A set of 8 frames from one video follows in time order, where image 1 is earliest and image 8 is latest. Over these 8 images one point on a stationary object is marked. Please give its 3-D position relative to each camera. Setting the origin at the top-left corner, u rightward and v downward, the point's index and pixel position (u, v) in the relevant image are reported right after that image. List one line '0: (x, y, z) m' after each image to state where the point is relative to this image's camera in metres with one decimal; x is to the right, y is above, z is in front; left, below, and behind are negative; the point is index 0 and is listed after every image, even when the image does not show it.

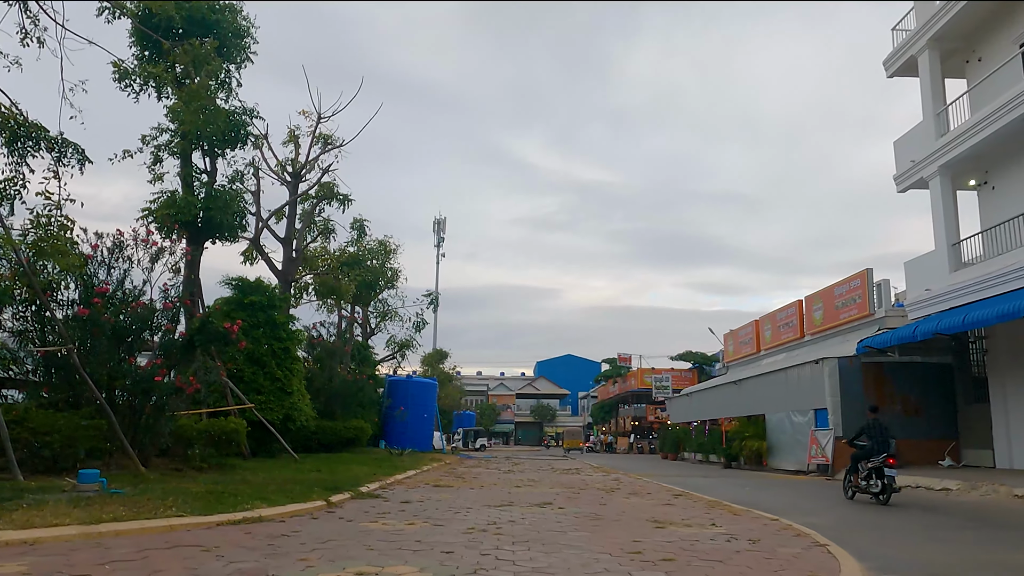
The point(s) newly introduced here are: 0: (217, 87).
0: (-6.6, +4.4, +16.6) m
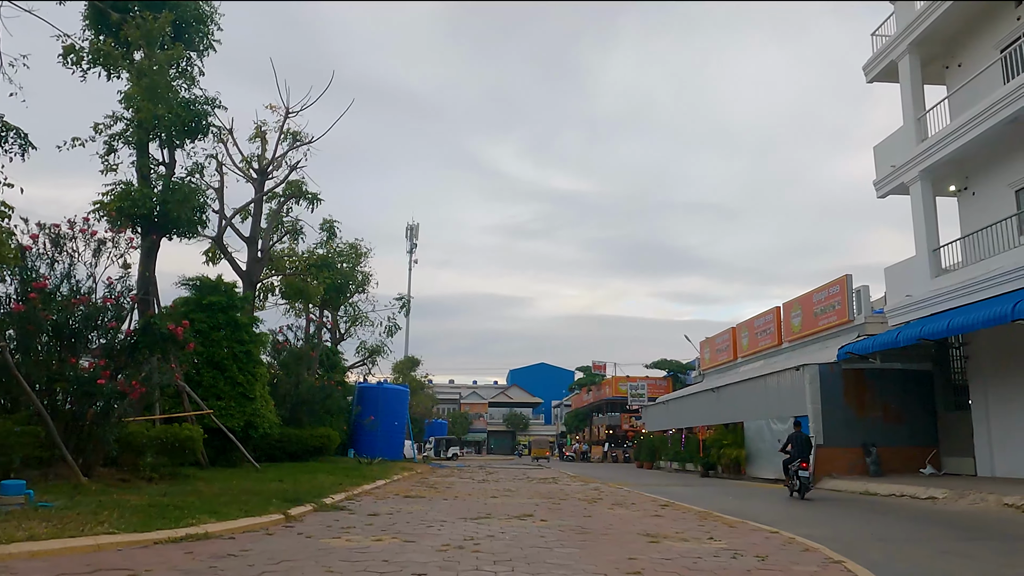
0: (-7.0, +4.4, +15.7) m
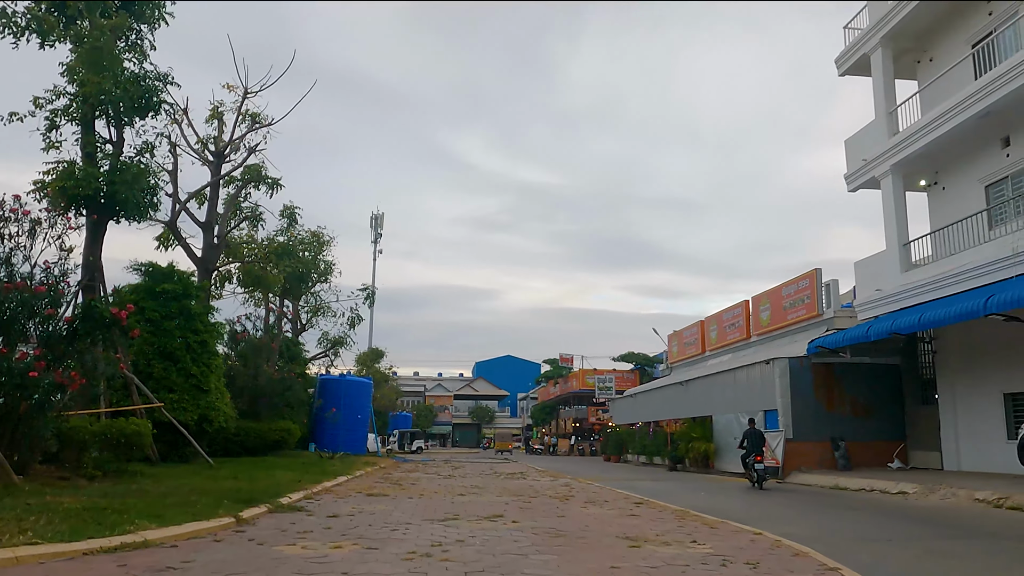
0: (-7.6, +4.7, +14.8) m
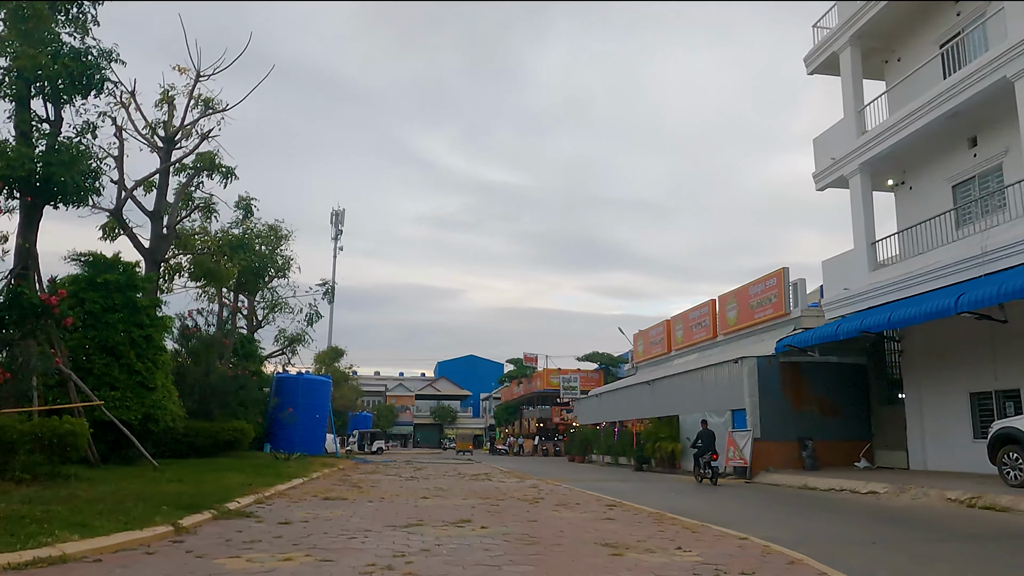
0: (-8.2, +4.9, +13.8) m
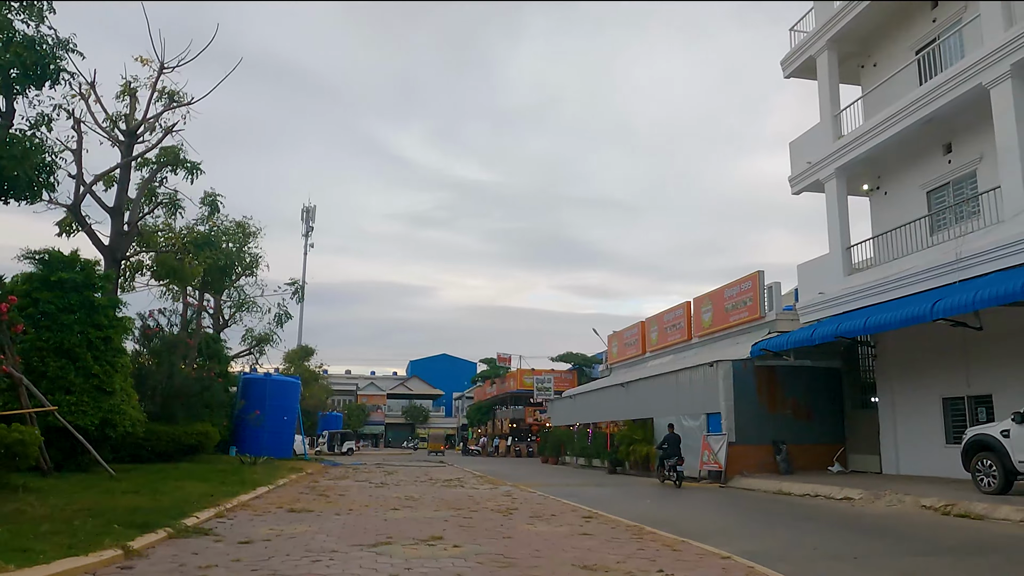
0: (-8.6, +4.9, +13.2) m
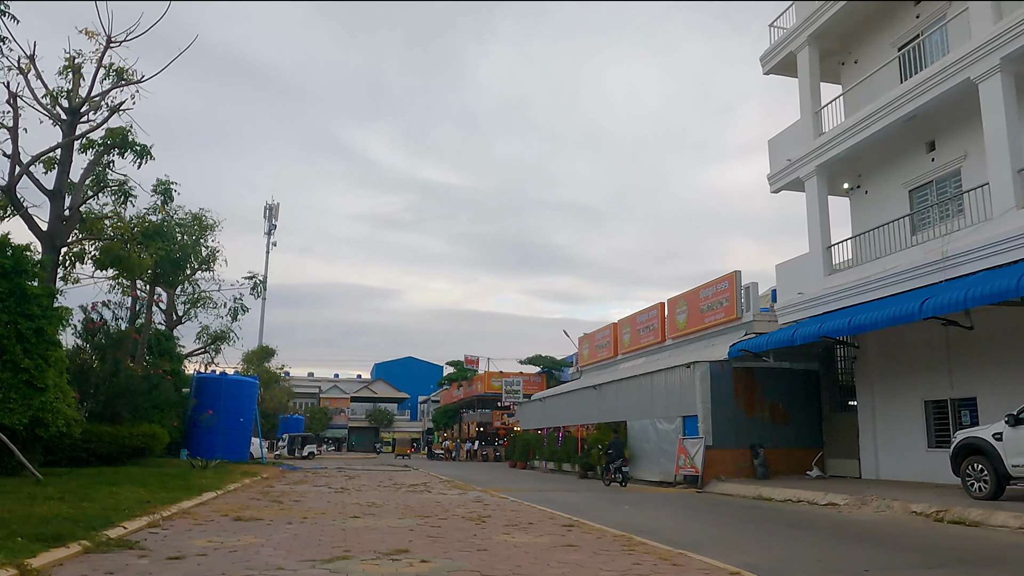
0: (-8.9, +5.2, +11.9) m
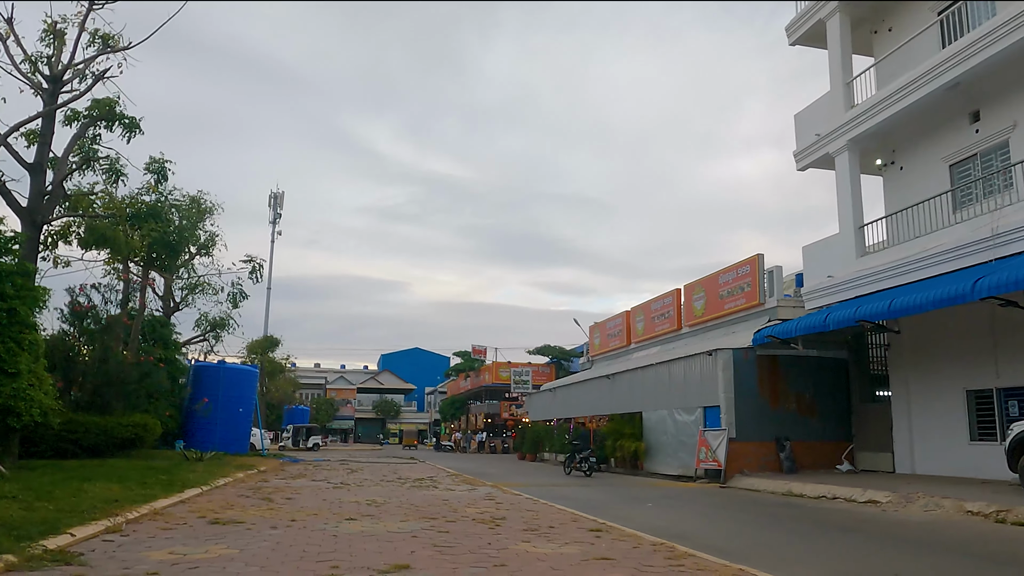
0: (-8.7, +5.5, +10.8) m
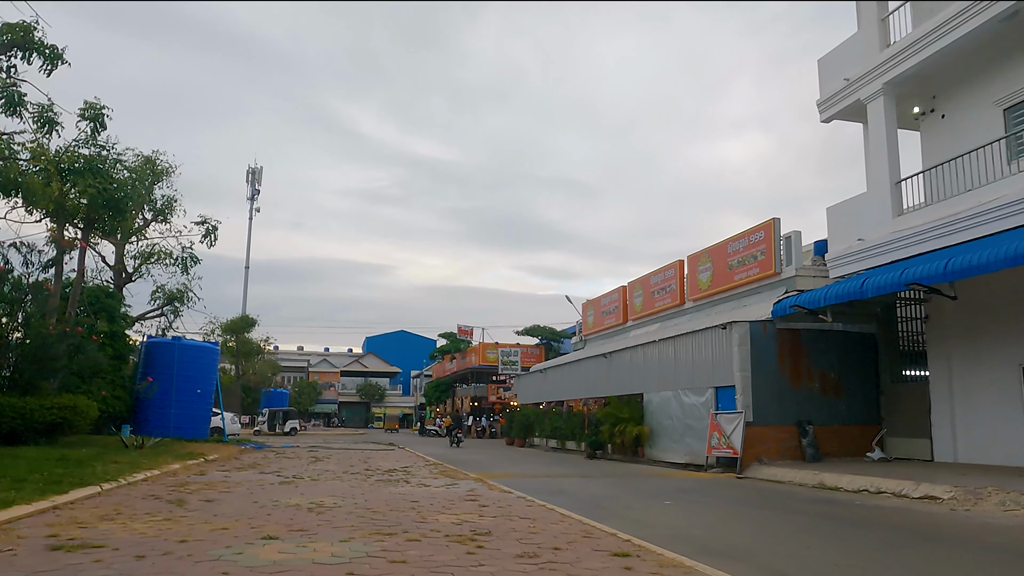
0: (-8.8, +6.2, +8.2) m
